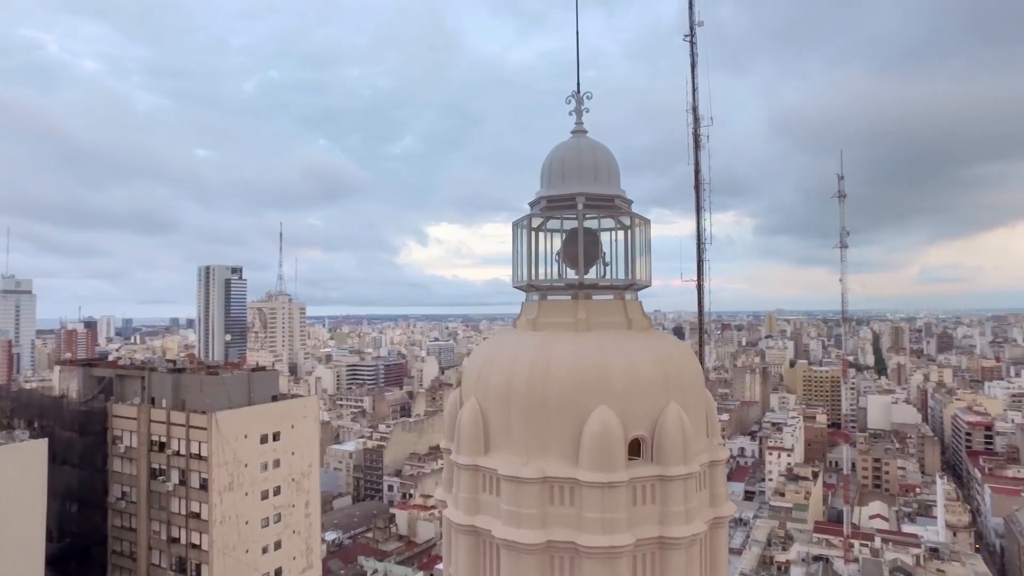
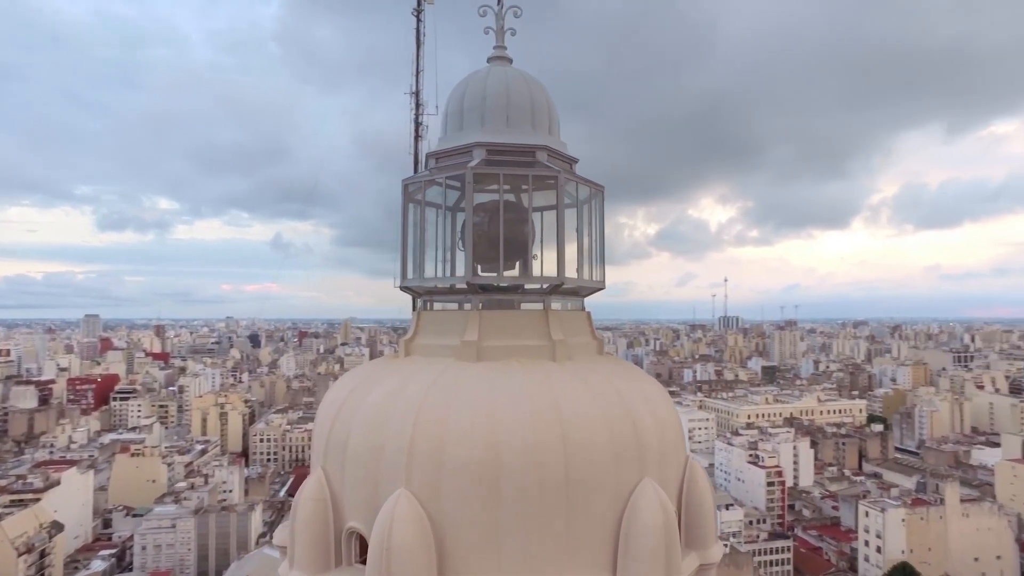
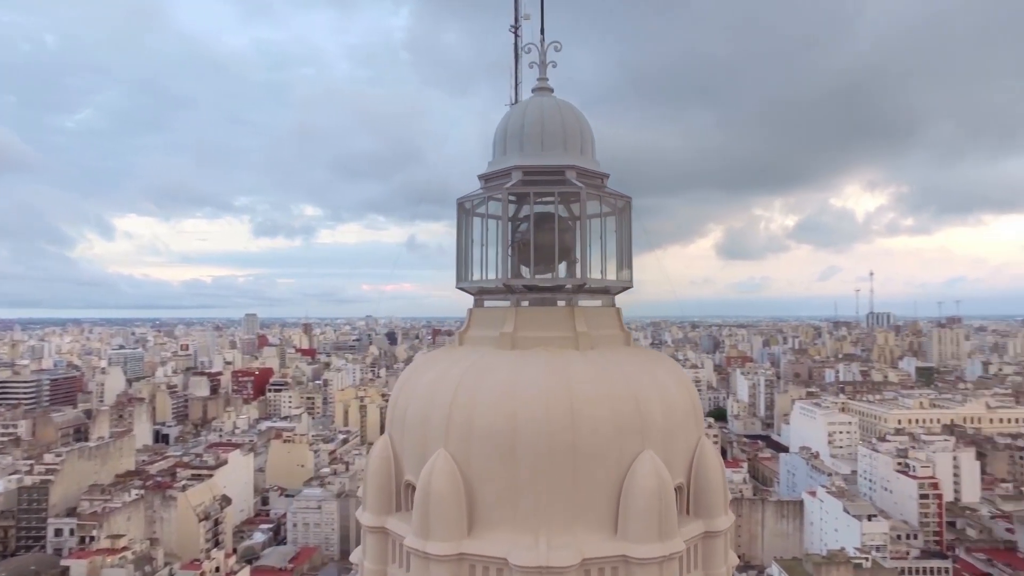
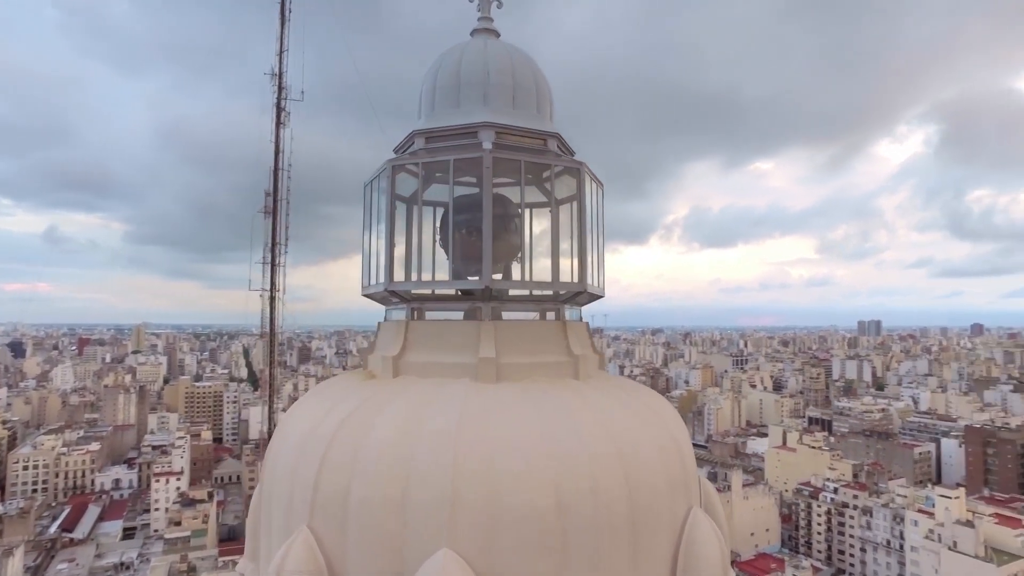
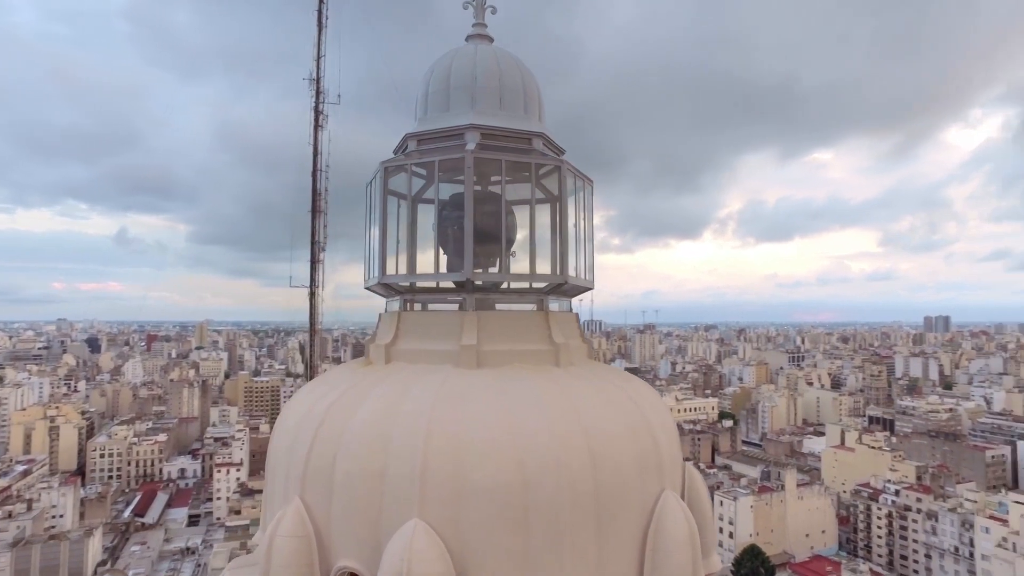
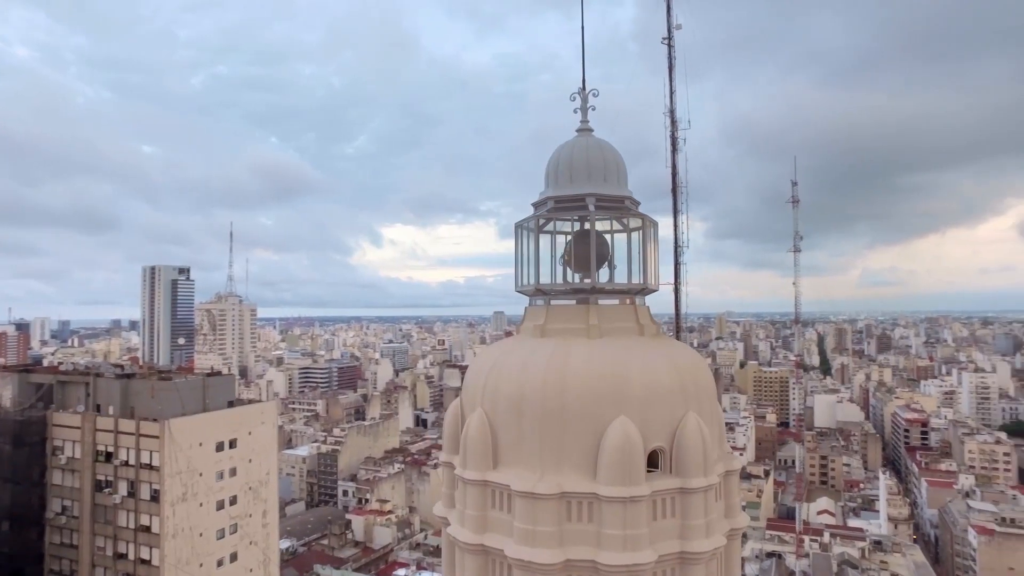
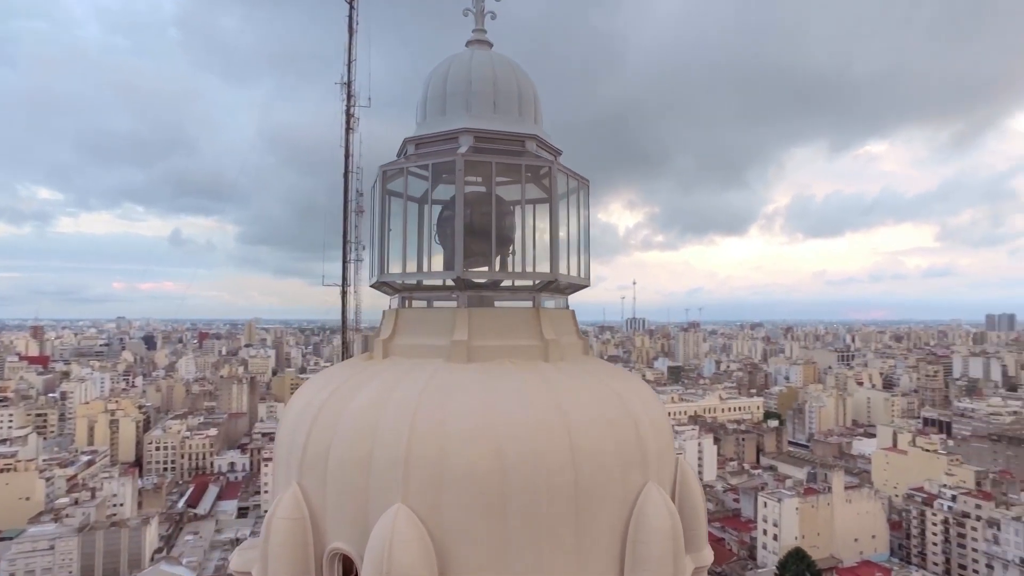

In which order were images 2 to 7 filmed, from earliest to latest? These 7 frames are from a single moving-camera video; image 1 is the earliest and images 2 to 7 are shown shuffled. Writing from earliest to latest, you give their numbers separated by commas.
6, 3, 2, 7, 5, 4
